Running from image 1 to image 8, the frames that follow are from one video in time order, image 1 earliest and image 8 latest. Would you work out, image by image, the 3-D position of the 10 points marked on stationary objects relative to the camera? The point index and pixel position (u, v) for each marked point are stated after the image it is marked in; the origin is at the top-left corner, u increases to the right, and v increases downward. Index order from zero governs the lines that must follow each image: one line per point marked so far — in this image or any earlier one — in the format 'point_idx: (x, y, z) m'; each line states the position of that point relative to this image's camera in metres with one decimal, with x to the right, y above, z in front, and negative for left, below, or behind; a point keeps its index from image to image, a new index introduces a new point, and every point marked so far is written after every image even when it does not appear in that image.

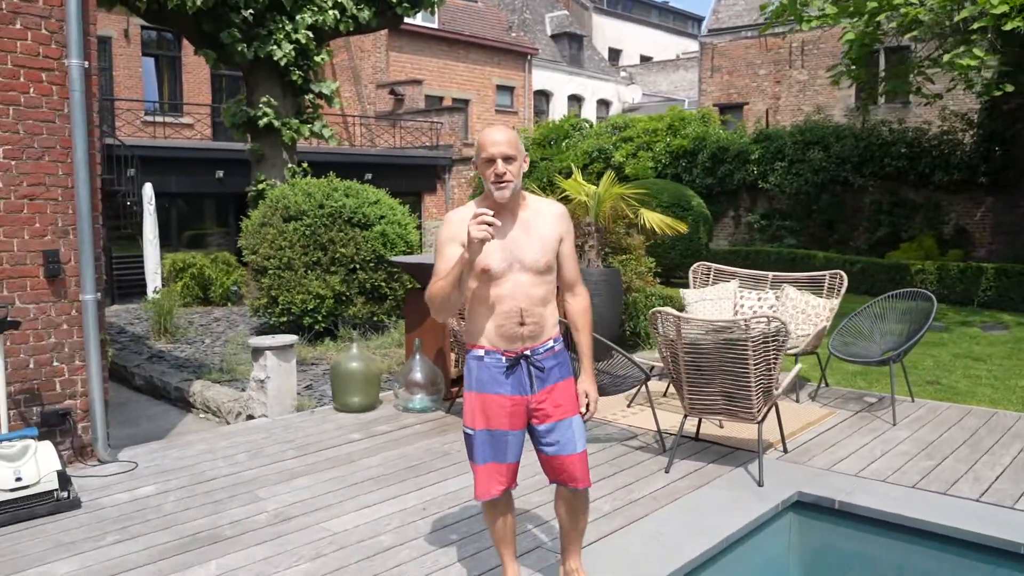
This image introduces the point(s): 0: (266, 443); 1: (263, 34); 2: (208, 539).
0: (-1.4, -0.9, +4.9) m
1: (-3.0, +3.1, +10.6) m
2: (-1.2, -1.0, +3.5) m
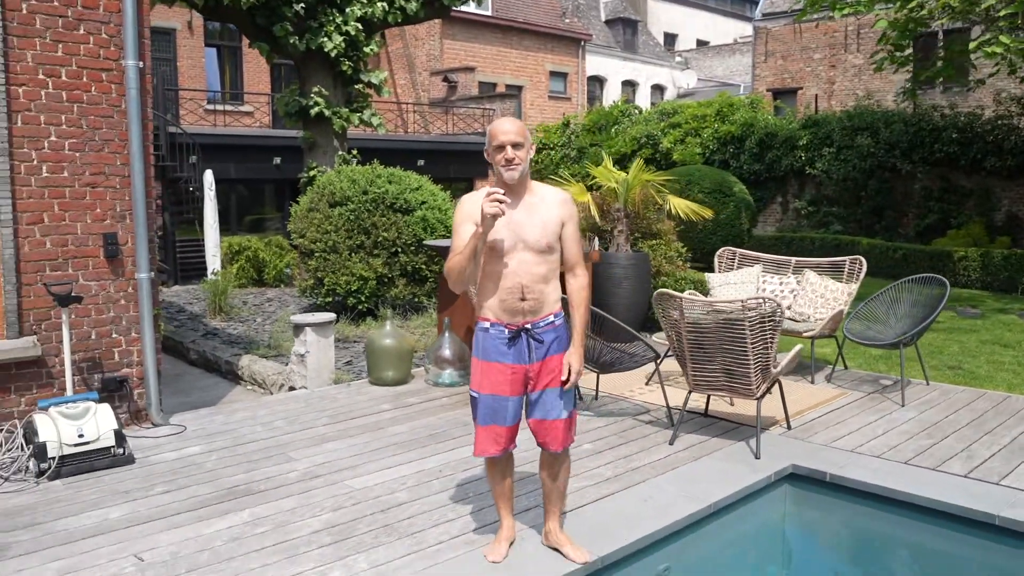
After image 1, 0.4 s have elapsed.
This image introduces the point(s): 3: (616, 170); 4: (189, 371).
0: (-1.3, -0.7, +5.3) m
1: (-2.5, +3.3, +11.0) m
2: (-1.2, -0.9, +3.9) m
3: (+0.9, +1.0, +7.4) m
4: (-2.6, -0.7, +7.0) m
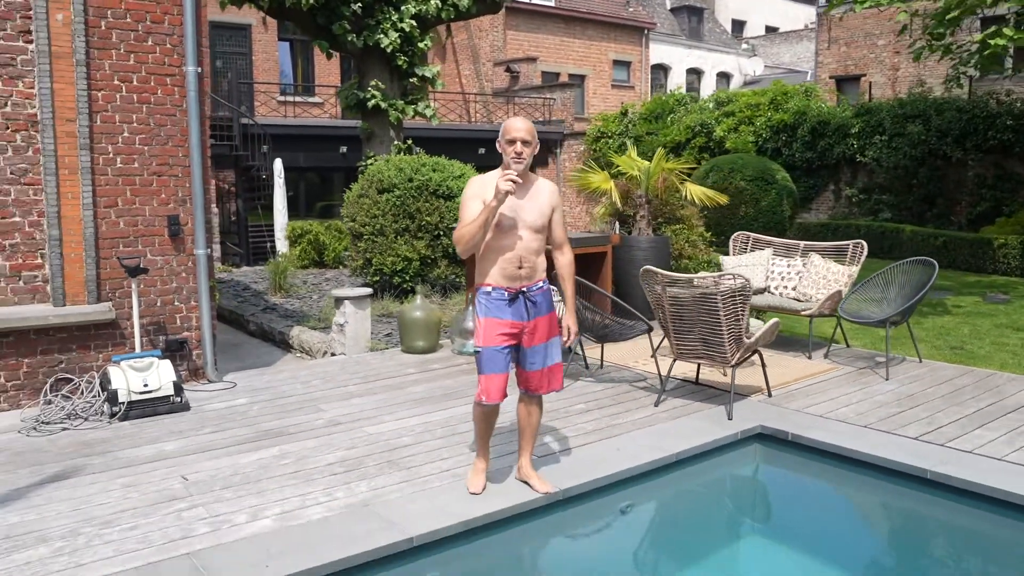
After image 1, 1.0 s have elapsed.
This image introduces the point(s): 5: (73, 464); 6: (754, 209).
0: (-1.2, -0.6, +6.0) m
1: (-1.9, +3.6, +11.8) m
2: (-1.2, -0.8, +4.6) m
3: (+1.1, +1.2, +7.9) m
4: (-2.4, -0.5, +7.9) m
5: (-2.1, -0.8, +4.1) m
6: (+3.5, +1.2, +12.7) m
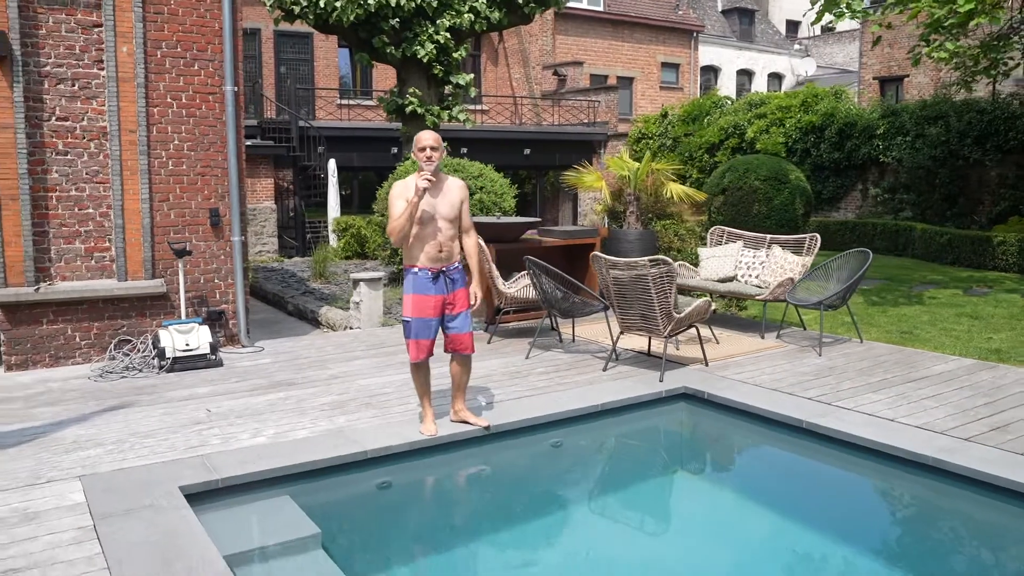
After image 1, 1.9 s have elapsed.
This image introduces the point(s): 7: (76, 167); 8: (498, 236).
0: (-1.3, -0.4, +7.1) m
1: (-1.5, +3.7, +12.9) m
2: (-1.5, -0.6, +5.7) m
3: (+1.2, +1.3, +8.8) m
4: (-2.3, -0.3, +9.1) m
5: (-2.3, -0.7, +5.3) m
6: (+3.9, +1.2, +13.4) m
7: (-3.1, +0.9, +6.2) m
8: (-0.1, +0.5, +7.9) m
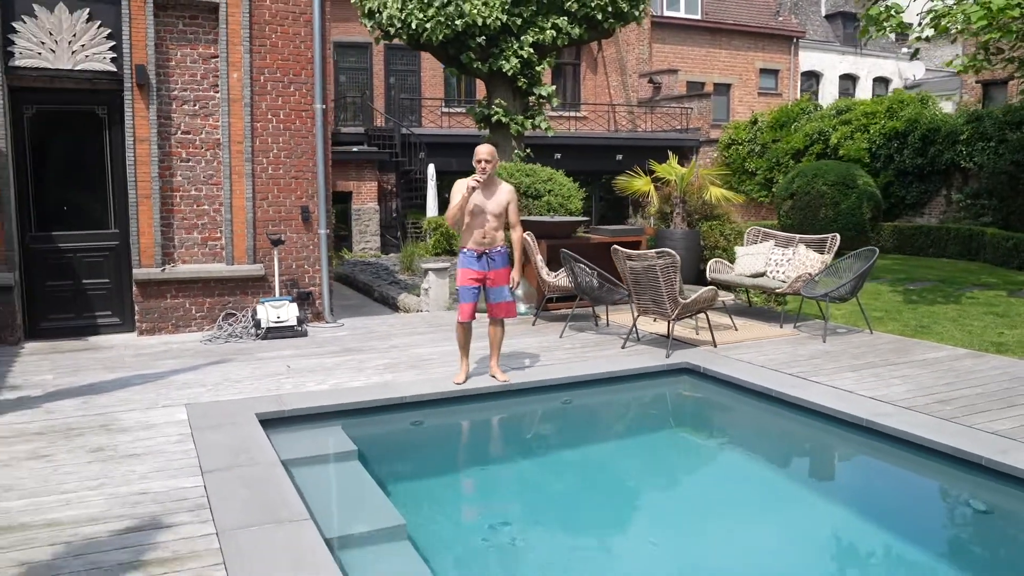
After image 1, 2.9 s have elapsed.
0: (-0.9, -0.3, +8.4) m
1: (-0.3, +3.8, +14.1) m
2: (-1.3, -0.5, +7.0) m
3: (+1.8, +1.3, +9.7) m
4: (-1.7, -0.2, +10.4) m
5: (-2.2, -0.5, +6.7) m
6: (+5.1, +1.2, +13.9) m
7: (-2.8, +1.0, +7.7) m
8: (+0.4, +0.6, +8.9) m
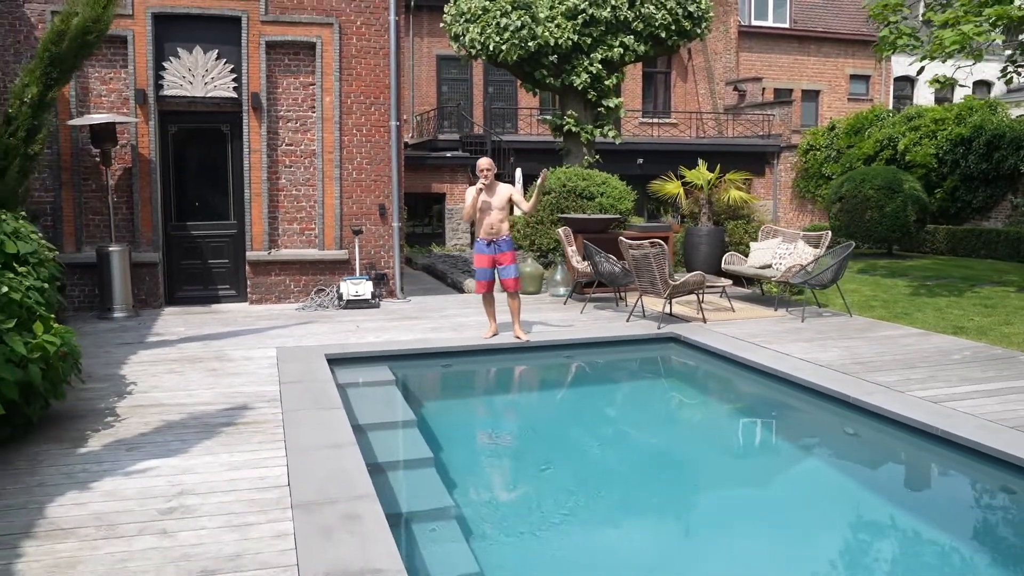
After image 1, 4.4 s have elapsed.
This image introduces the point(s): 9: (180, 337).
0: (-0.5, -0.1, +10.1) m
1: (+1.0, +3.9, +15.8) m
2: (-1.0, -0.3, +8.8) m
3: (+2.4, +1.5, +11.1) m
4: (-1.0, 0.0, +12.3) m
5: (-2.0, -0.3, +8.6) m
6: (+6.2, +1.3, +14.8) m
7: (-2.4, +1.2, +9.7) m
8: (+0.9, +0.7, +10.5) m
9: (-2.9, -0.4, +7.7) m
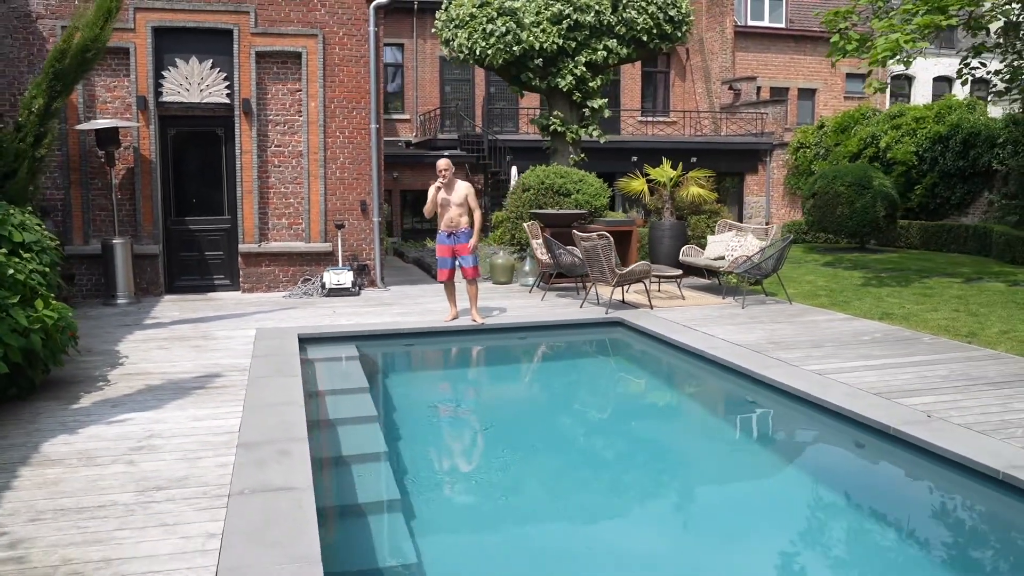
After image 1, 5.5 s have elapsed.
0: (-0.8, 0.0, +11.0) m
1: (+0.8, +4.1, +16.6) m
2: (-1.4, -0.2, +9.7) m
3: (+2.1, +1.6, +11.9) m
4: (-1.3, +0.1, +13.1) m
5: (-2.3, -0.2, +9.5) m
6: (+6.0, +1.4, +15.5) m
7: (-2.7, +1.4, +10.6) m
8: (+0.5, +0.8, +11.3) m
9: (-3.3, -0.3, +8.6) m
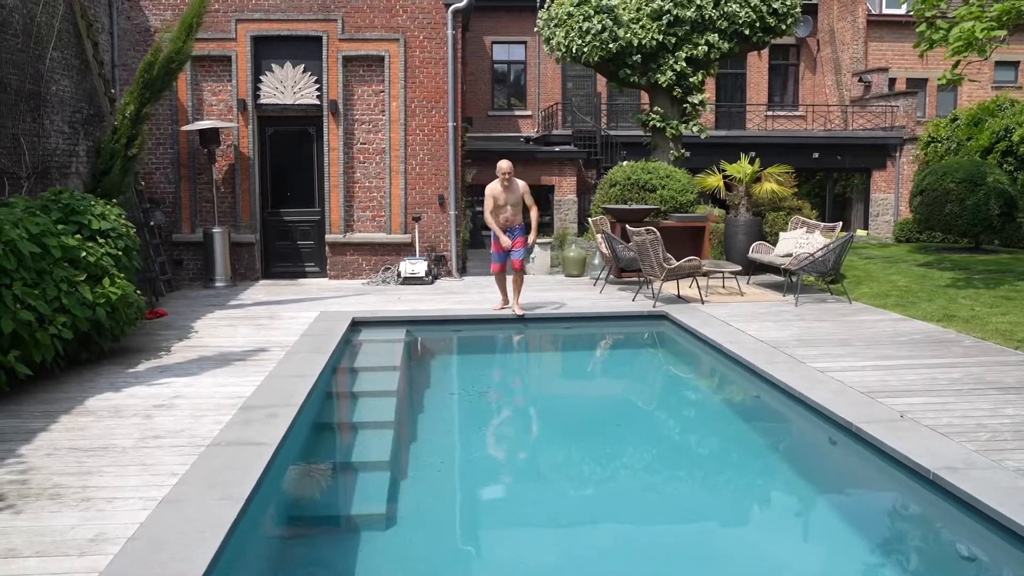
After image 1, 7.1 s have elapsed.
0: (0.0, +0.1, +11.5) m
1: (+2.7, +4.2, +16.7) m
2: (-0.7, 0.0, +10.3) m
3: (+3.1, +1.6, +11.9) m
4: (0.0, +0.3, +13.7) m
5: (-1.7, -0.1, +10.3) m
6: (+7.5, +1.4, +14.8) m
7: (-1.9, +1.5, +11.4) m
8: (+1.5, +0.9, +11.6) m
9: (-2.8, -0.1, +9.6) m
